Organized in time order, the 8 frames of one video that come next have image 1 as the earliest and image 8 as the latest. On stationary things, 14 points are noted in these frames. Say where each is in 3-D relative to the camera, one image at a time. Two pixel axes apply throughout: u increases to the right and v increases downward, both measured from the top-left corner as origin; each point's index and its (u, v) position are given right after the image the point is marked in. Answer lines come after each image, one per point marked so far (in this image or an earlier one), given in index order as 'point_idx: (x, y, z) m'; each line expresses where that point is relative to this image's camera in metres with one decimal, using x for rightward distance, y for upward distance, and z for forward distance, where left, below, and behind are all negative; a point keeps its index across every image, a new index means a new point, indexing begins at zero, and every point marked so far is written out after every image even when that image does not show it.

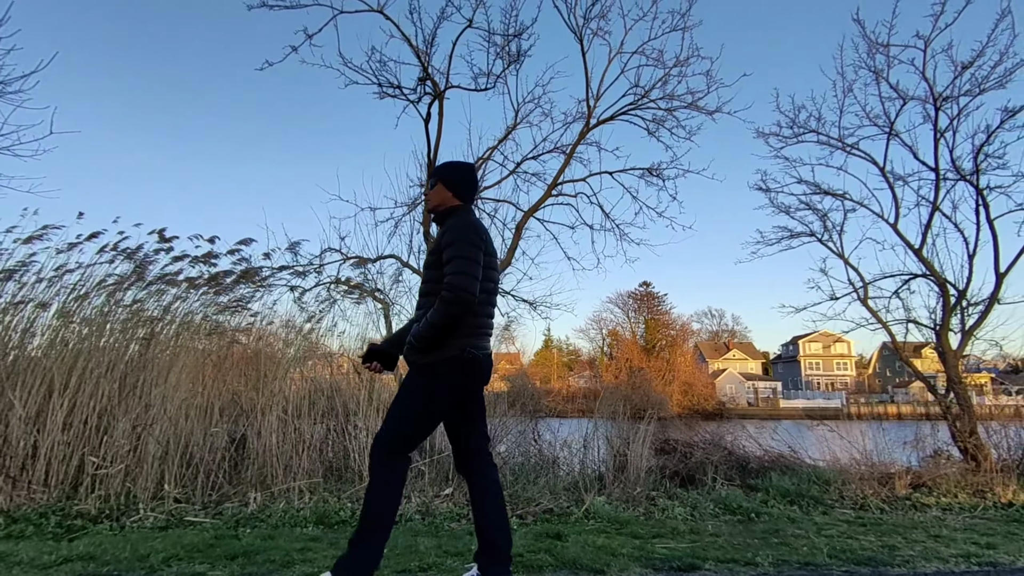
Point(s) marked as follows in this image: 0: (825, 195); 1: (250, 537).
0: (+5.2, +1.5, +9.1) m
1: (-1.5, -1.5, +3.3) m
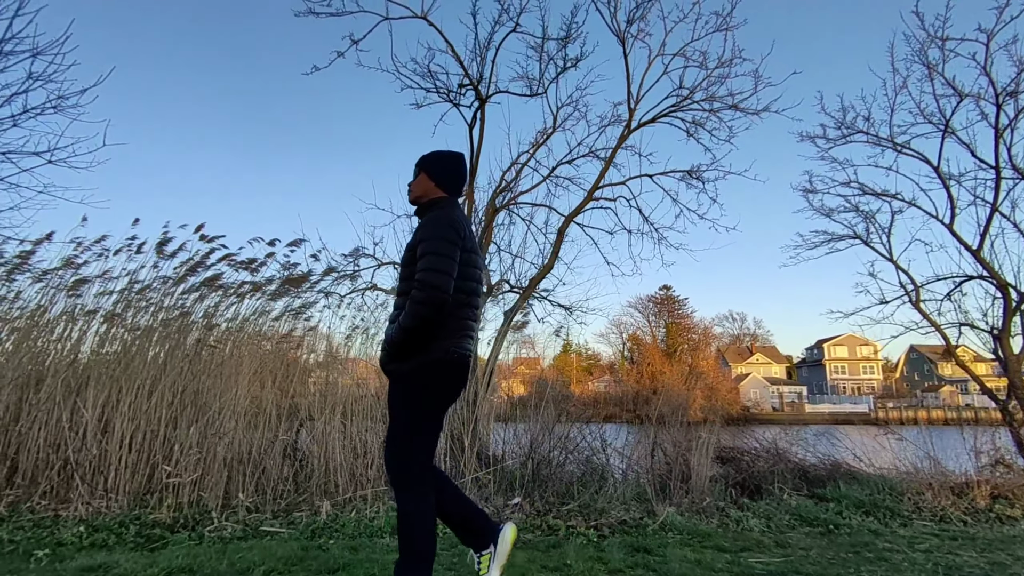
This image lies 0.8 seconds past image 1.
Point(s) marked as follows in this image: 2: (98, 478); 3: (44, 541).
0: (+5.8, +1.5, +8.9) m
1: (-1.0, -1.5, +3.2) m
2: (-3.2, -1.5, +4.4) m
3: (-2.8, -1.5, +3.3) m
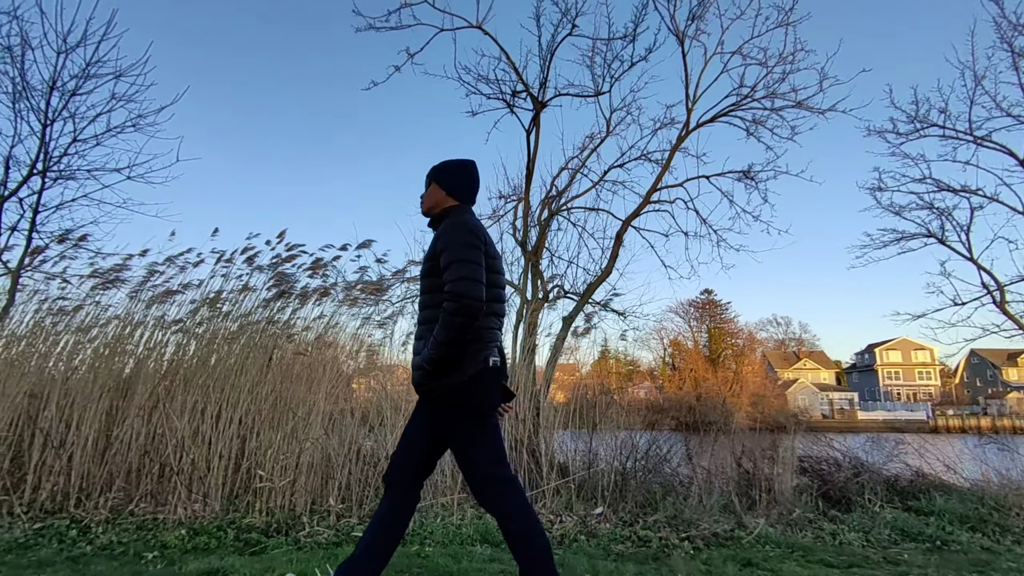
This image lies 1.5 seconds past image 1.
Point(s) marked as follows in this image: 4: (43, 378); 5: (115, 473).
0: (+6.7, +1.5, +8.5) m
1: (-0.4, -1.5, +3.2) m
2: (-2.6, -1.6, +4.5) m
3: (-2.3, -1.6, +3.4) m
4: (-4.2, -0.8, +5.0) m
5: (-3.2, -1.5, +4.5) m
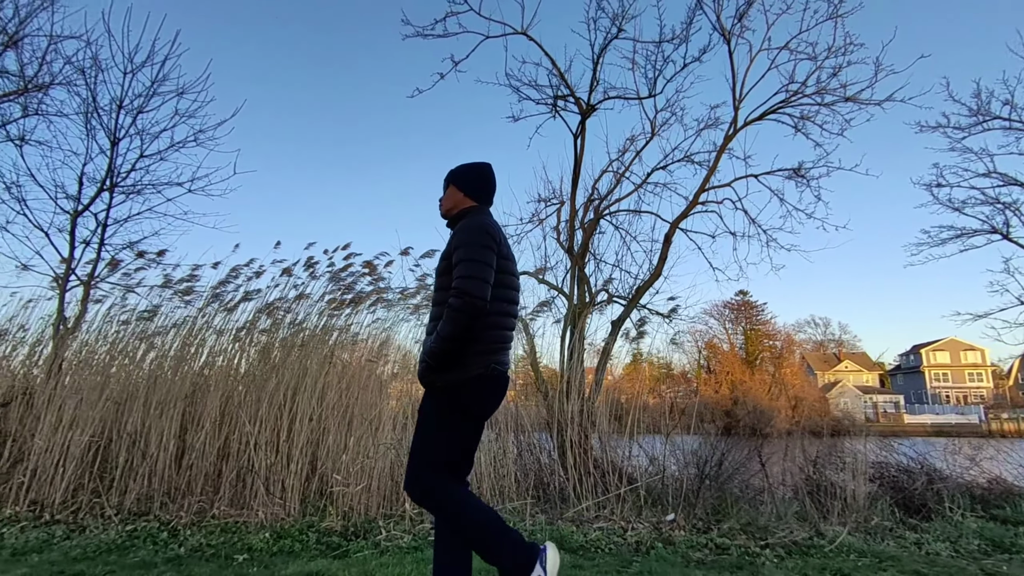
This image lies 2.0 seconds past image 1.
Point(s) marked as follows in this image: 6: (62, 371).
0: (+7.4, +1.5, +8.1) m
1: (0.0, -1.6, +3.2) m
2: (-2.0, -1.7, +4.6) m
3: (-1.8, -1.7, +3.5) m
4: (-3.7, -0.9, +5.2) m
5: (-2.7, -1.6, +4.7) m
6: (-4.4, -0.8, +5.4) m
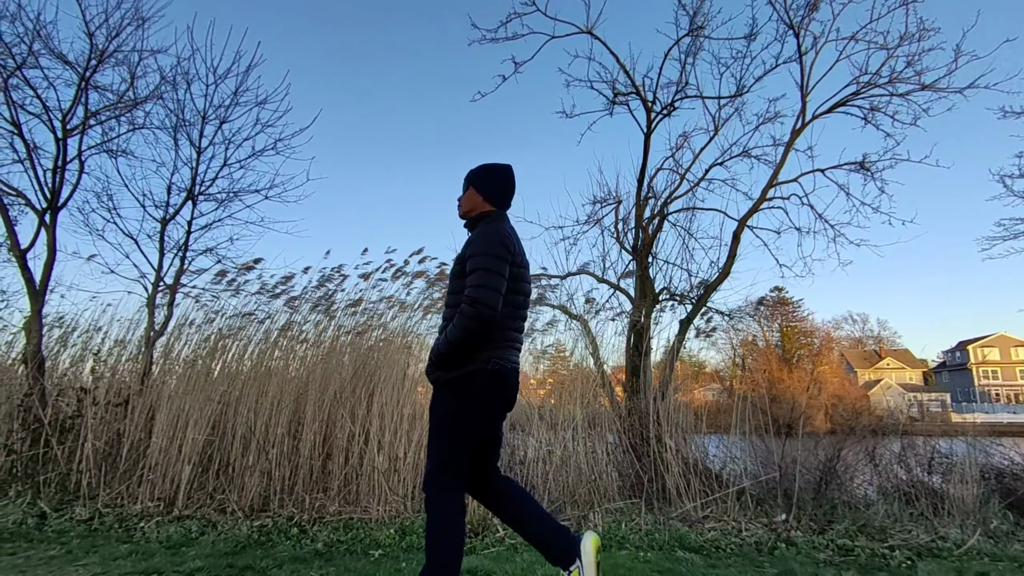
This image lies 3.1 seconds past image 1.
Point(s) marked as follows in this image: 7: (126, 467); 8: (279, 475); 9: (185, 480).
0: (+8.4, +1.6, +7.8) m
1: (+0.8, -1.6, +3.2) m
2: (-1.2, -1.7, +4.8) m
3: (-1.0, -1.7, +3.7) m
4: (-2.8, -1.0, +5.4) m
5: (-1.8, -1.6, +4.9) m
6: (-3.5, -0.9, +5.6) m
7: (-3.6, -1.7, +5.1) m
8: (-2.1, -1.7, +4.9) m
9: (-2.9, -1.7, +4.9) m
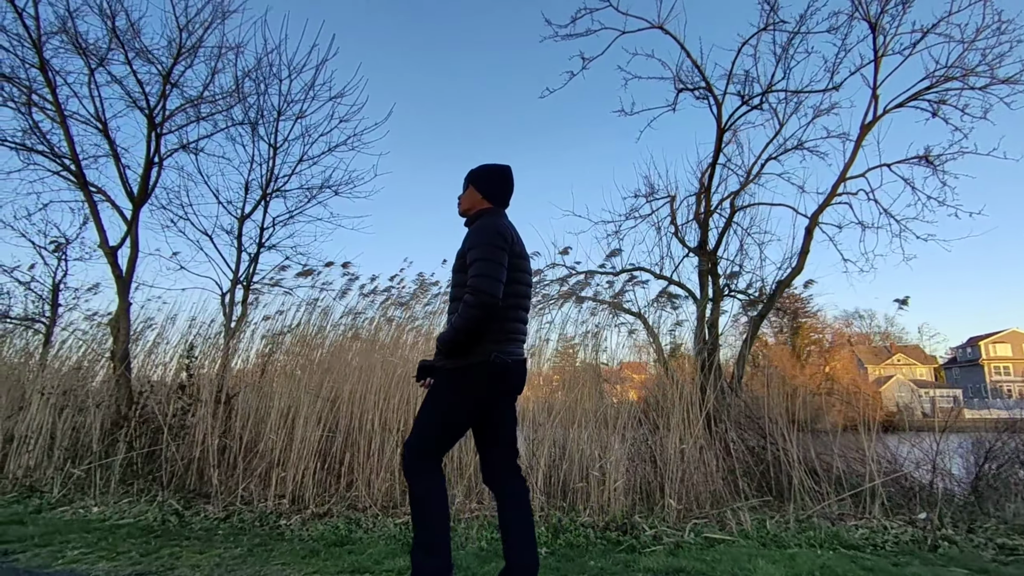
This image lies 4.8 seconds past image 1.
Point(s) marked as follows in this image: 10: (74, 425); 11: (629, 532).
0: (+9.4, +1.7, +7.7) m
1: (+1.8, -1.6, +3.2) m
2: (-0.1, -1.7, +4.7) m
3: (+0.1, -1.7, +3.6) m
4: (-1.7, -0.9, +5.4) m
5: (-0.8, -1.6, +4.8) m
6: (-2.5, -0.8, +5.6) m
7: (-2.6, -1.6, +5.1) m
8: (-1.0, -1.6, +4.9) m
9: (-1.8, -1.7, +4.9) m
10: (-4.7, -1.4, +5.8) m
11: (+0.8, -1.7, +3.8) m
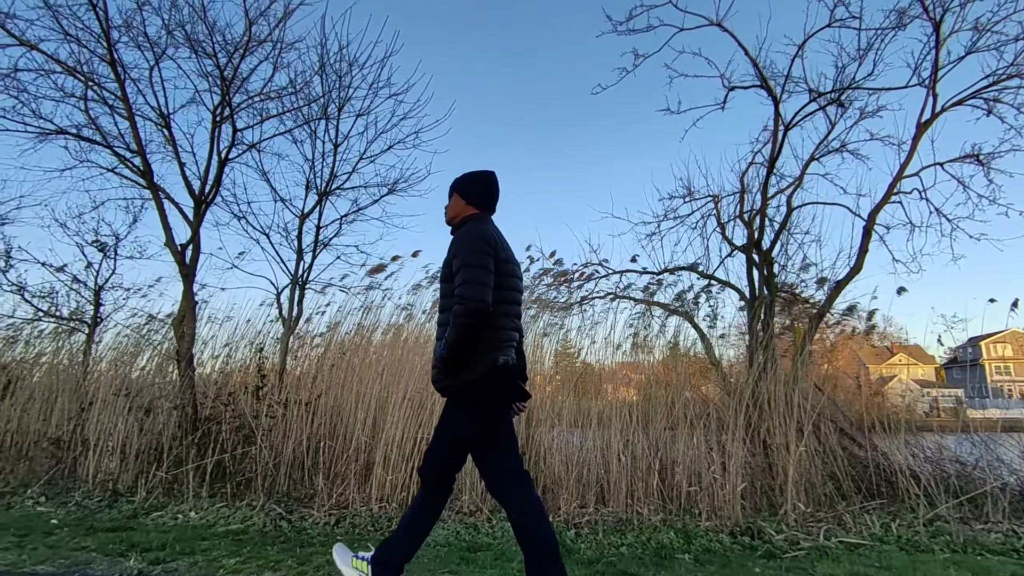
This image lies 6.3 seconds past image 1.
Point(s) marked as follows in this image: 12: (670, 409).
0: (+10.3, +1.7, +7.7) m
1: (+2.7, -1.6, +3.1) m
2: (+0.7, -1.7, +4.6) m
3: (+0.9, -1.6, +3.5) m
4: (-0.9, -0.9, +5.3) m
5: (+0.1, -1.6, +4.7) m
6: (-1.6, -0.8, +5.5) m
7: (-1.7, -1.6, +5.0) m
8: (-0.2, -1.6, +4.8) m
9: (-1.0, -1.7, +4.8) m
10: (-3.8, -1.4, +5.7) m
11: (+1.6, -1.7, +3.7) m
12: (+1.3, -1.1, +4.9) m
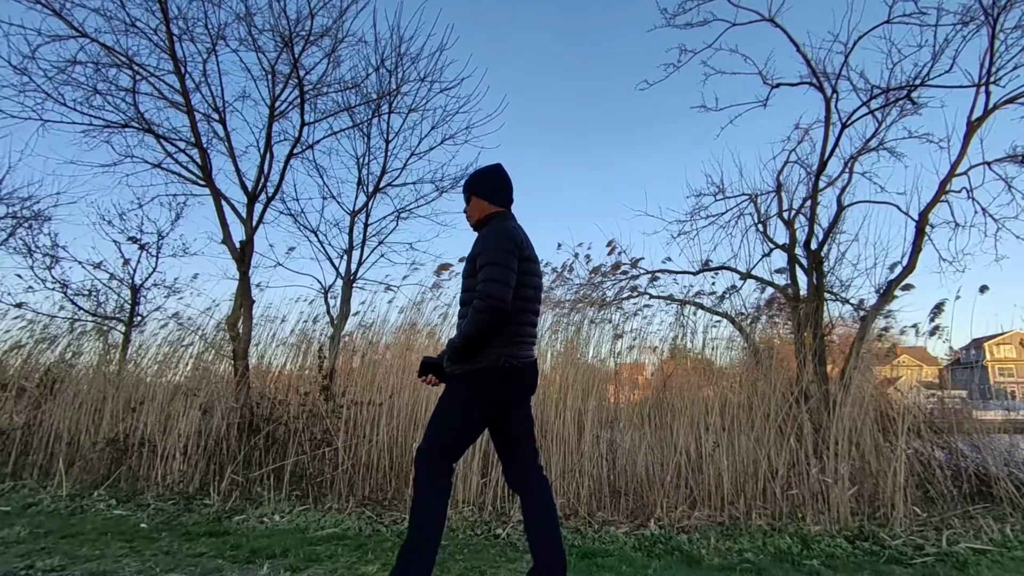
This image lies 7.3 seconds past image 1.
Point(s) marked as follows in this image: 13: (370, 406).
0: (+11.0, +1.7, +7.6) m
1: (+3.4, -1.5, +3.0) m
2: (+1.4, -1.6, +4.5) m
3: (+1.6, -1.6, +3.4) m
4: (-0.2, -0.9, +5.1) m
5: (+0.8, -1.6, +4.6) m
6: (-0.9, -0.8, +5.4) m
7: (-1.0, -1.6, +4.9) m
8: (+0.5, -1.6, +4.6) m
9: (-0.3, -1.6, +4.6) m
10: (-3.1, -1.4, +5.6) m
11: (+2.3, -1.7, +3.6) m
12: (+2.0, -1.1, +4.8) m
13: (-1.4, -1.1, +5.2) m
